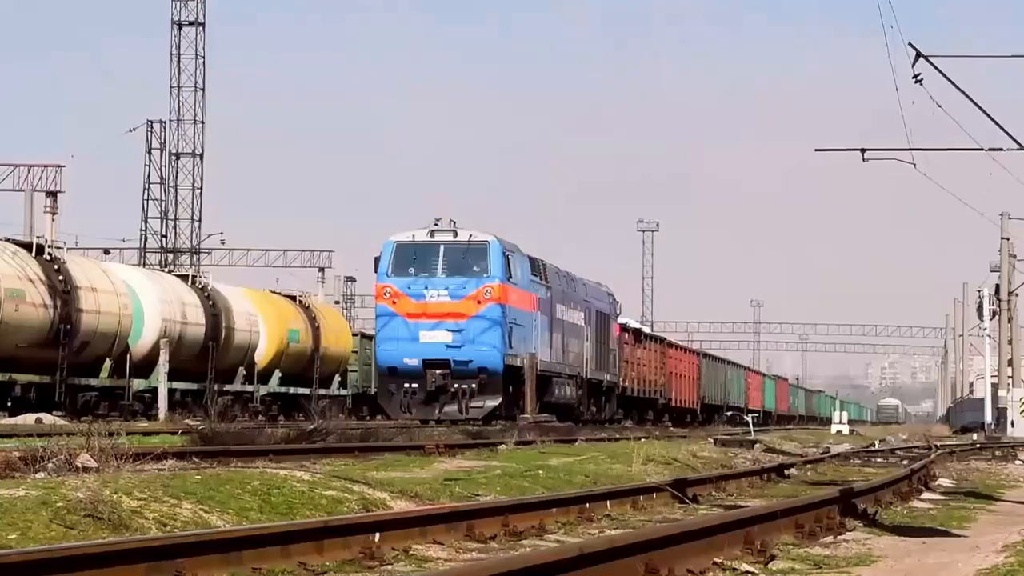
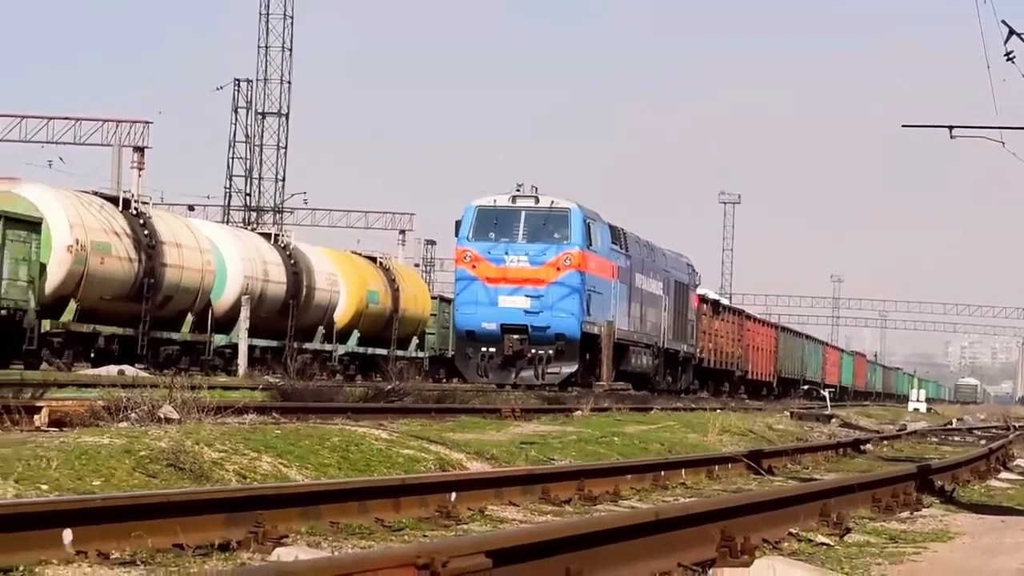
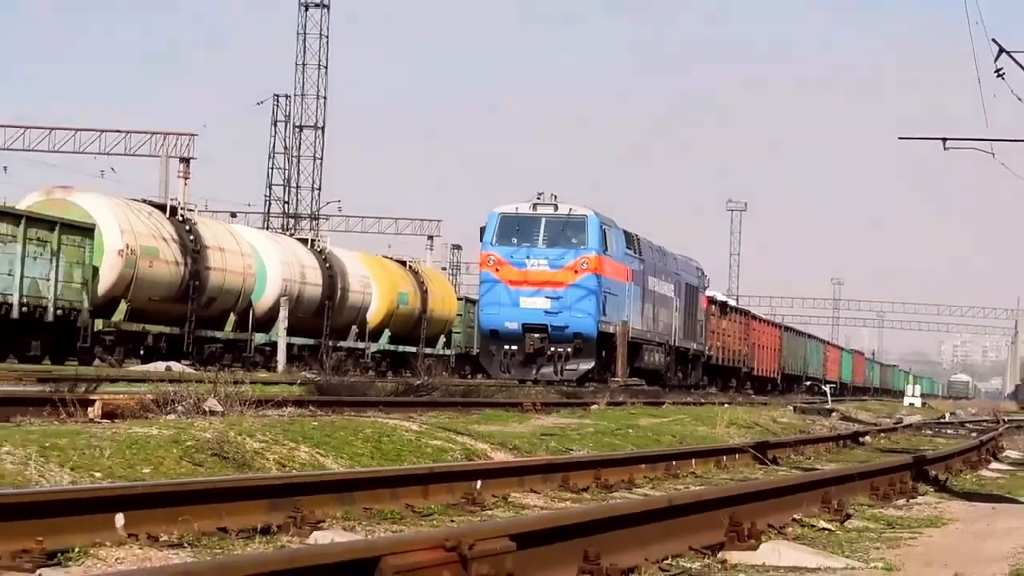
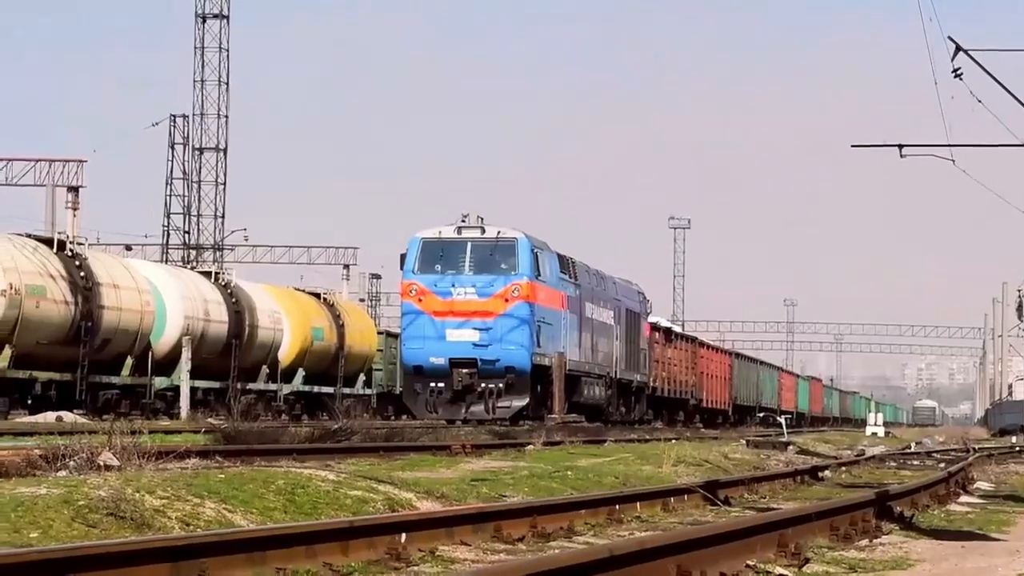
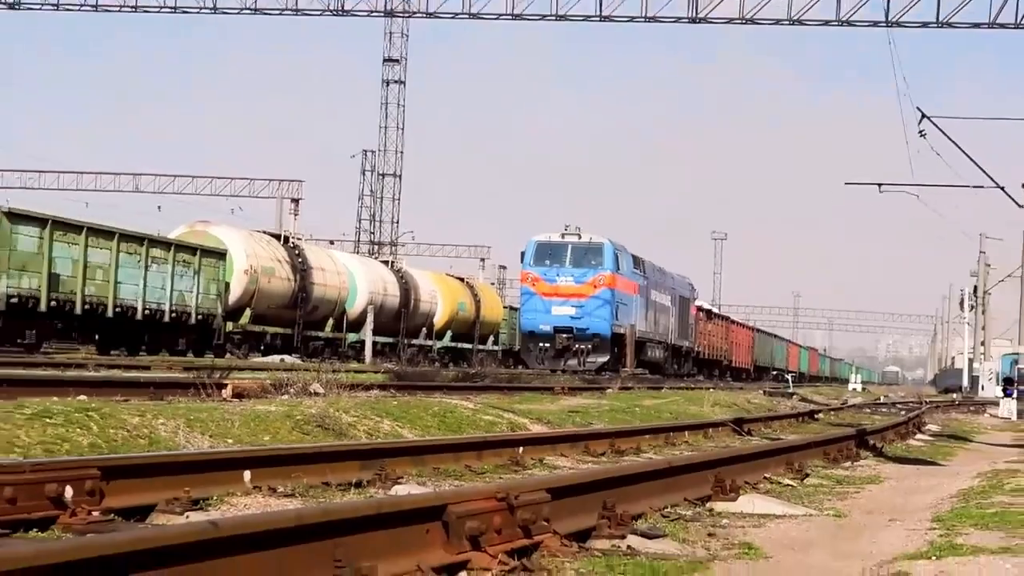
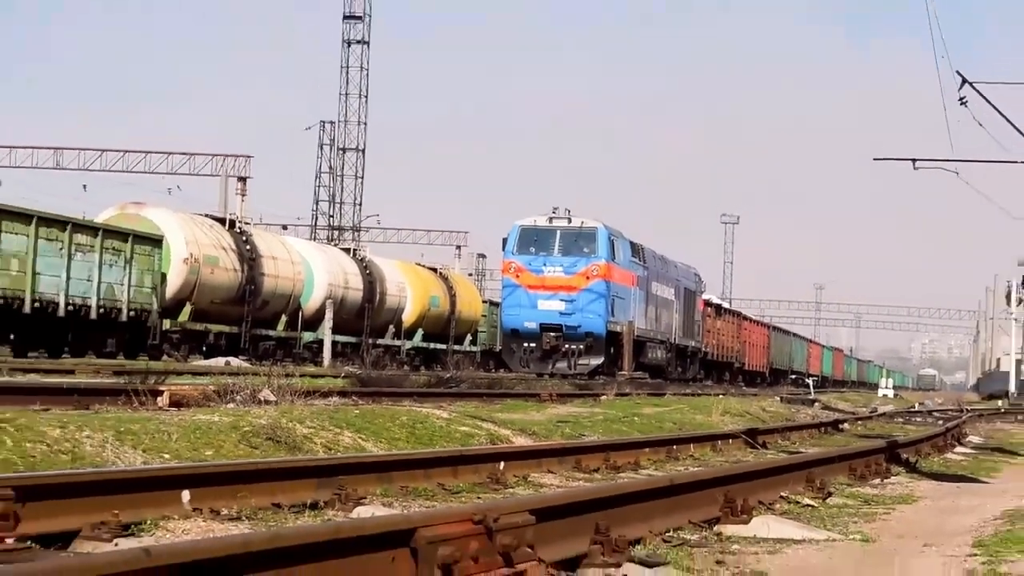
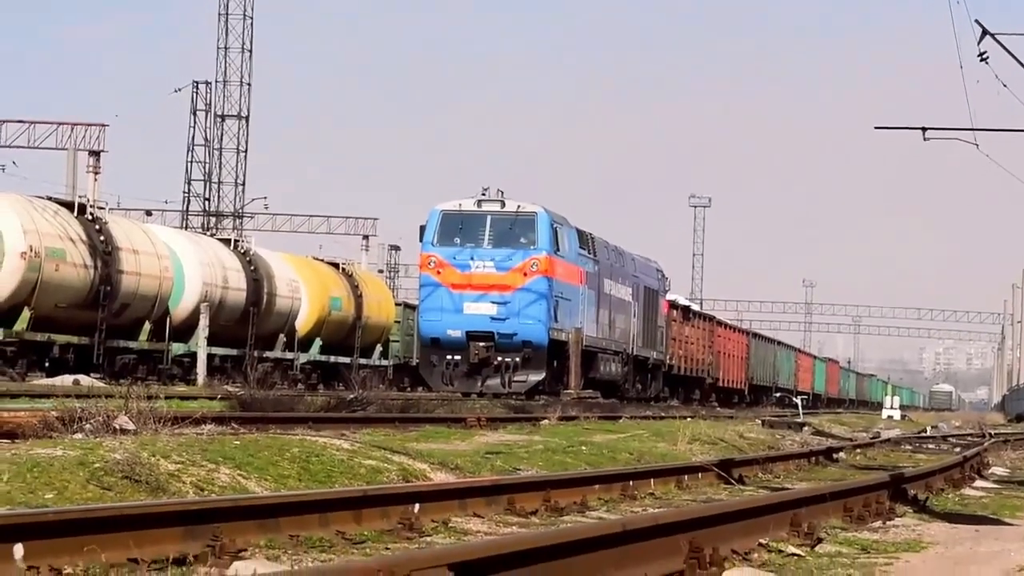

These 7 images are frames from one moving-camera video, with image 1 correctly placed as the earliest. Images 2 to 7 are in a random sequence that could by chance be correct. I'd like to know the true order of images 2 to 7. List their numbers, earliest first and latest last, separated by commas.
4, 7, 2, 3, 6, 5
